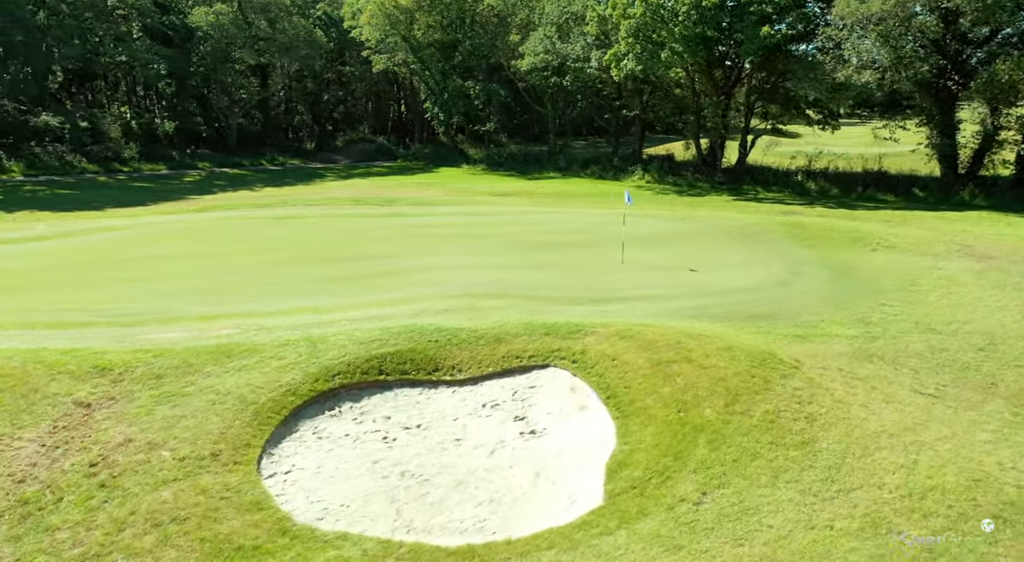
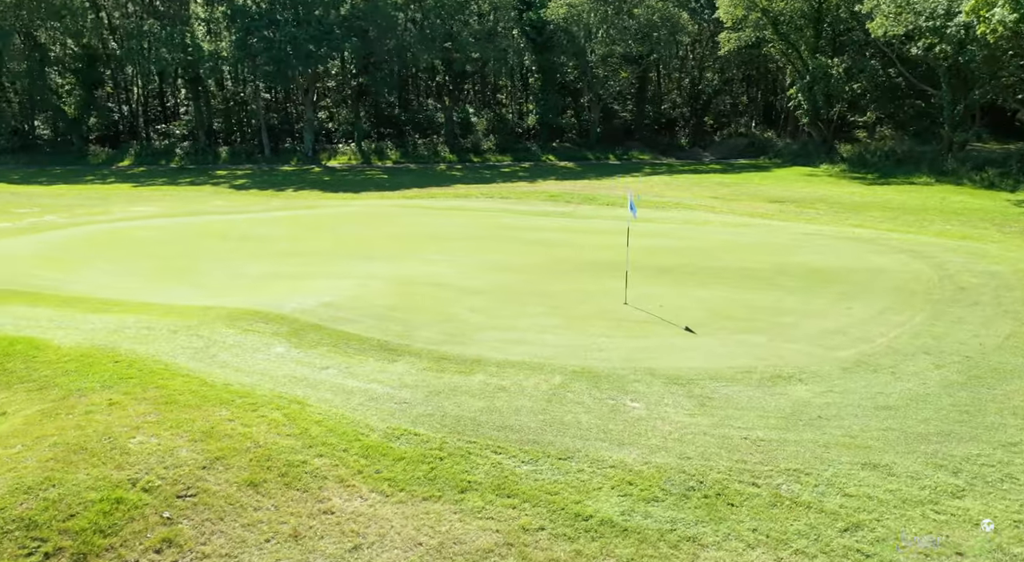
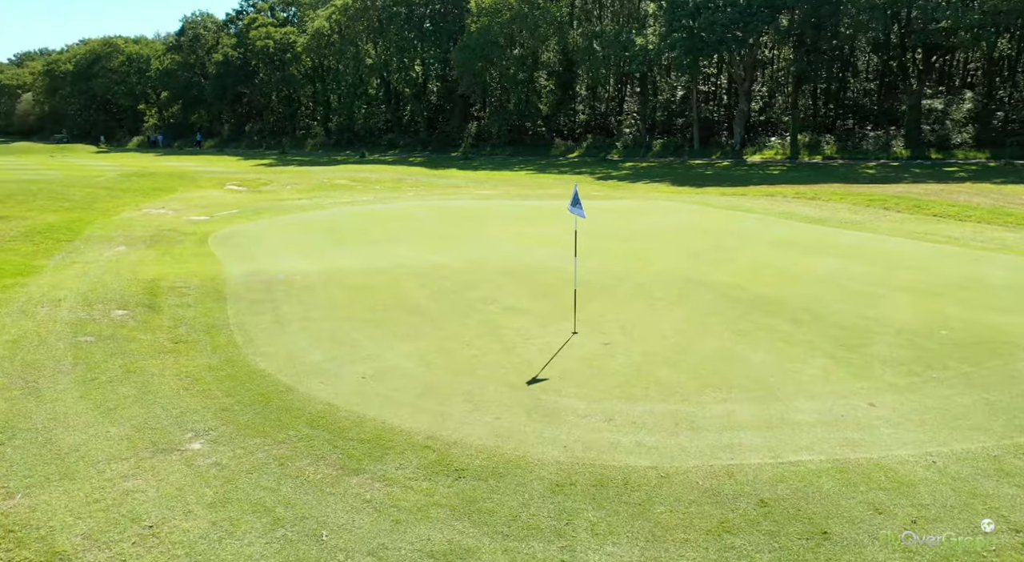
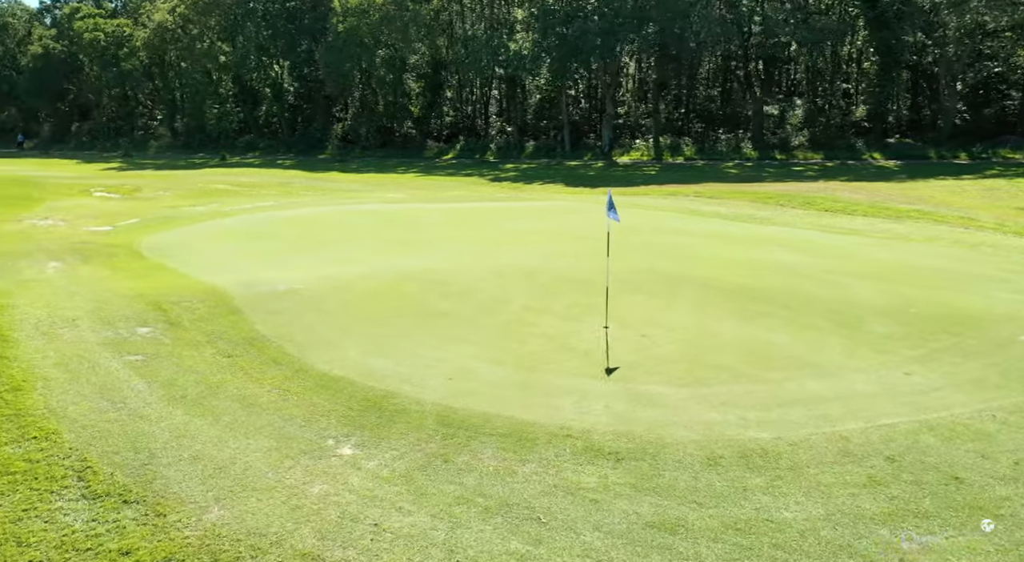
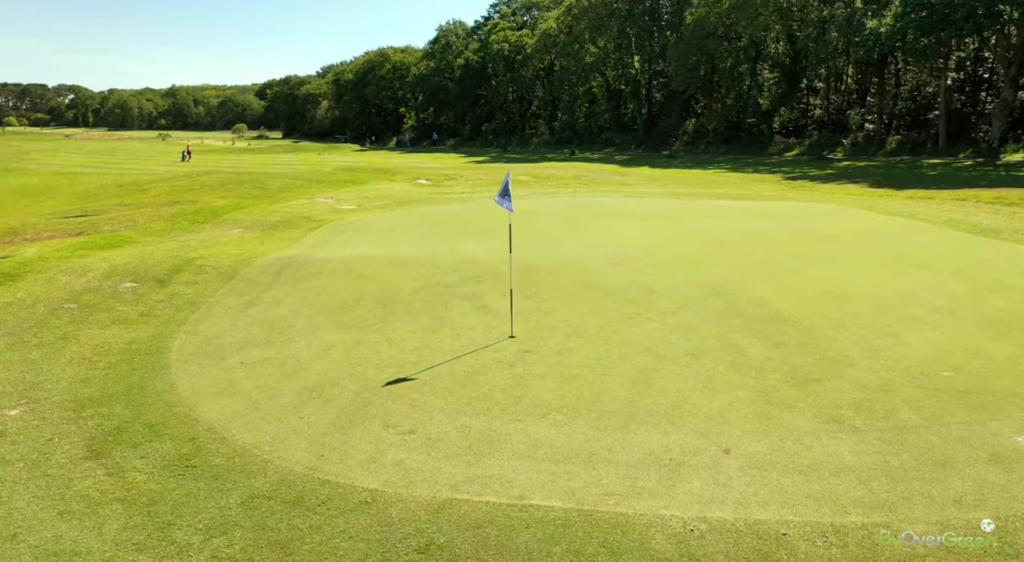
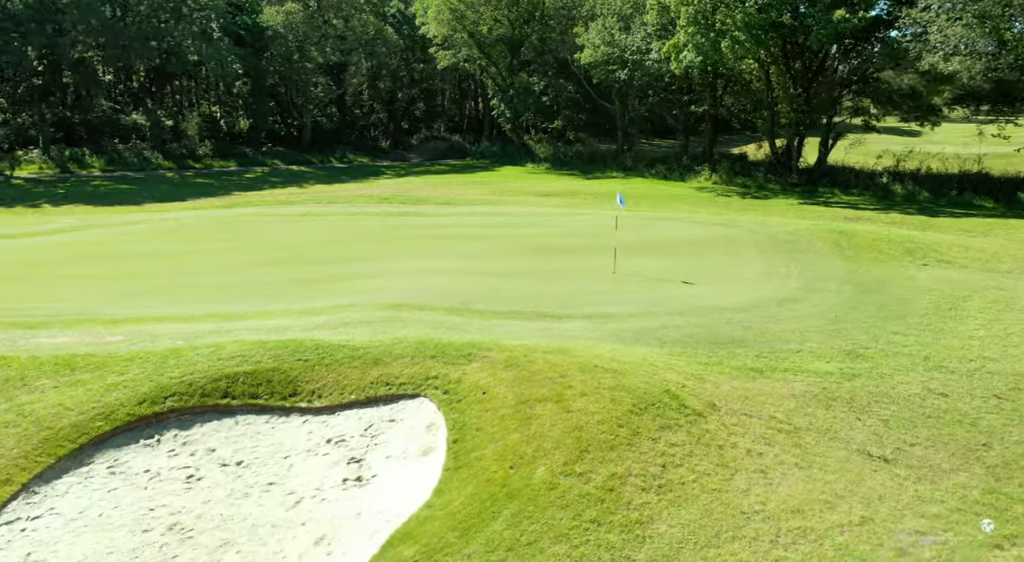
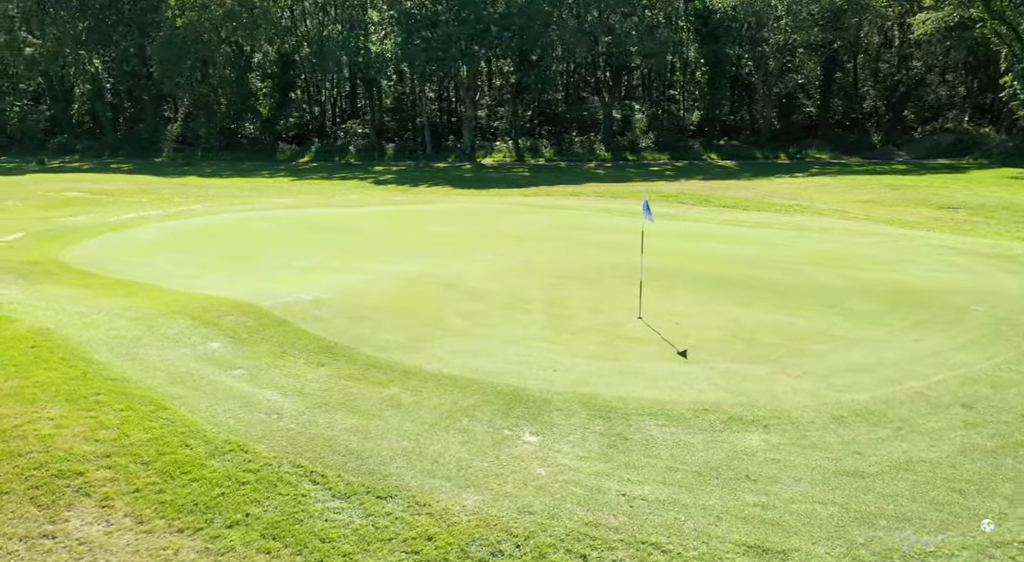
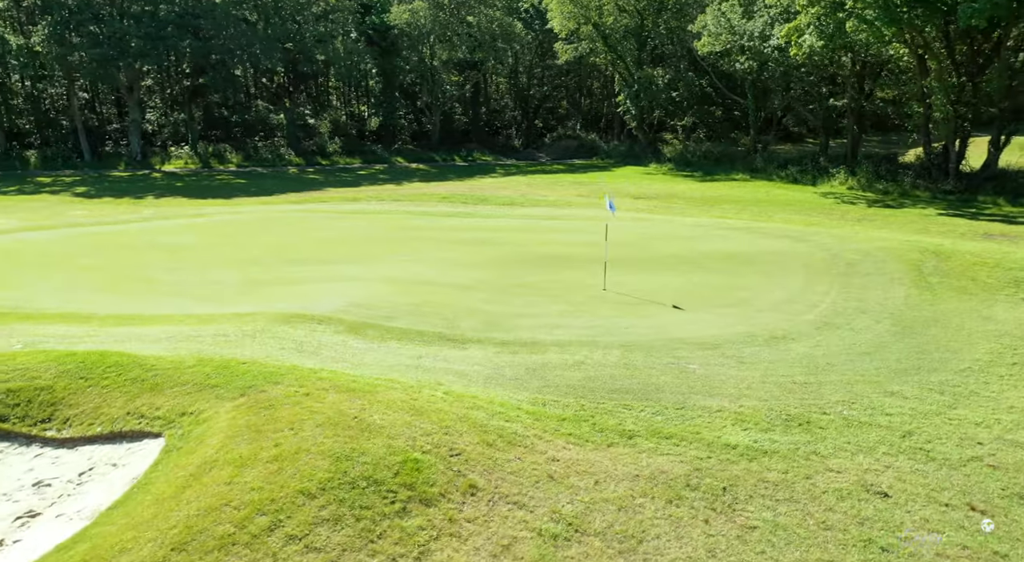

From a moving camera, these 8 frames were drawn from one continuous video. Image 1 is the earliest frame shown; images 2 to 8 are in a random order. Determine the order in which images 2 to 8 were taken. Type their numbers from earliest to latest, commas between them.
6, 8, 2, 7, 4, 3, 5
